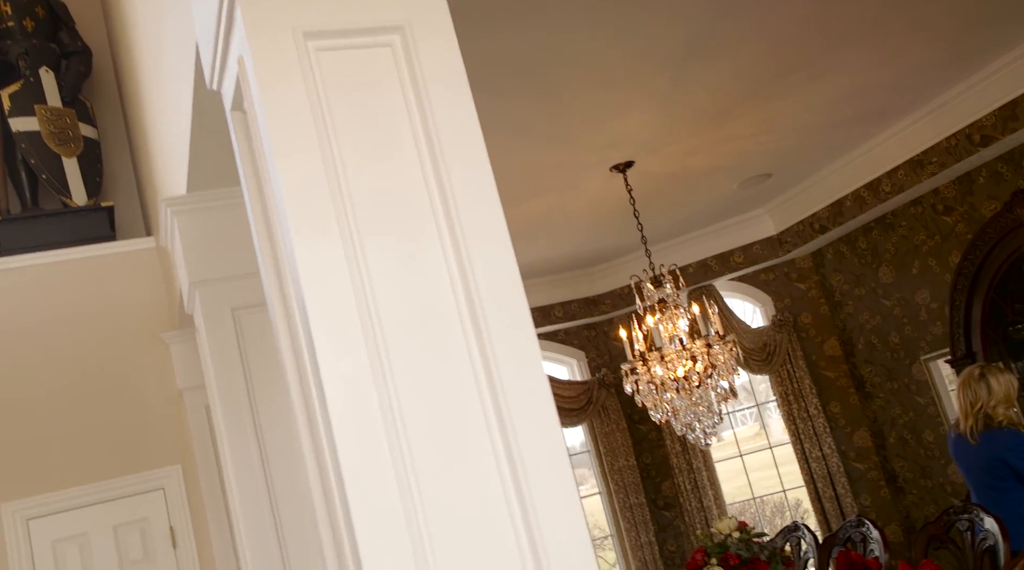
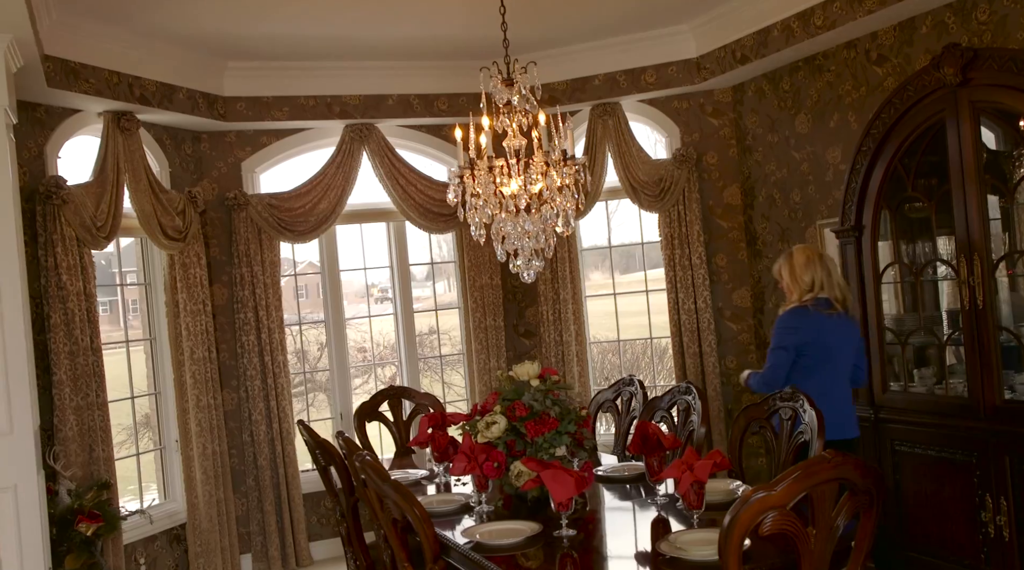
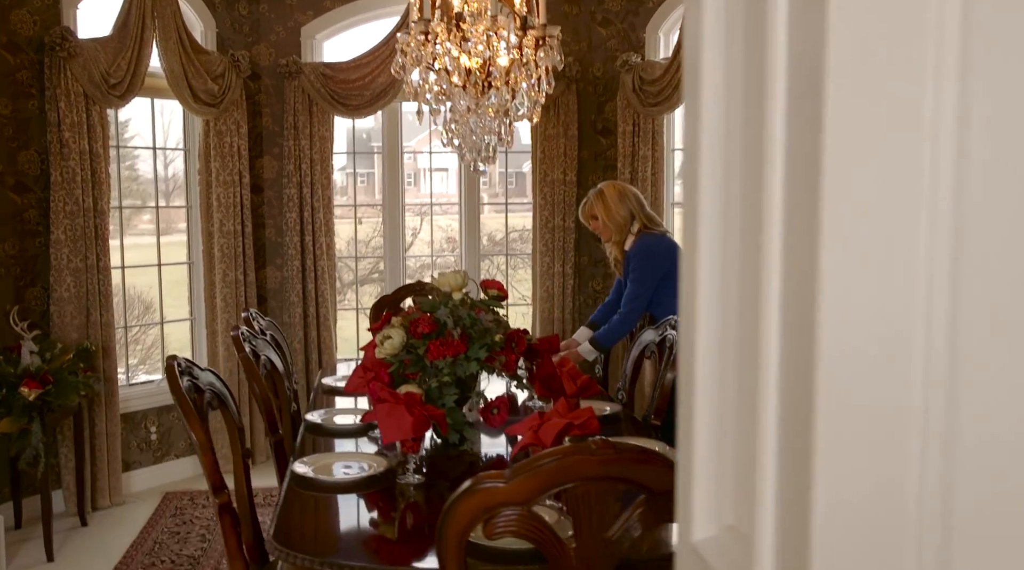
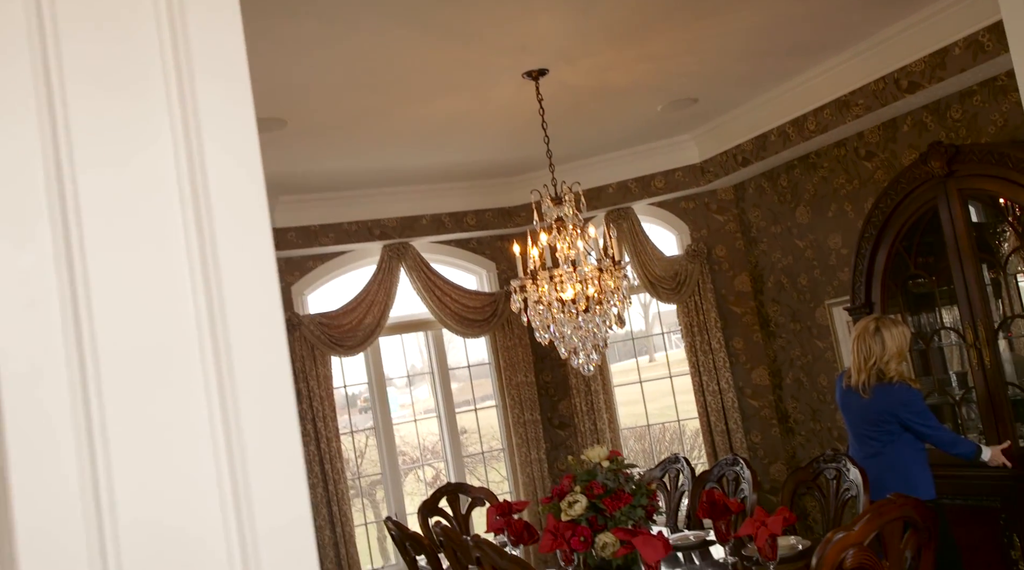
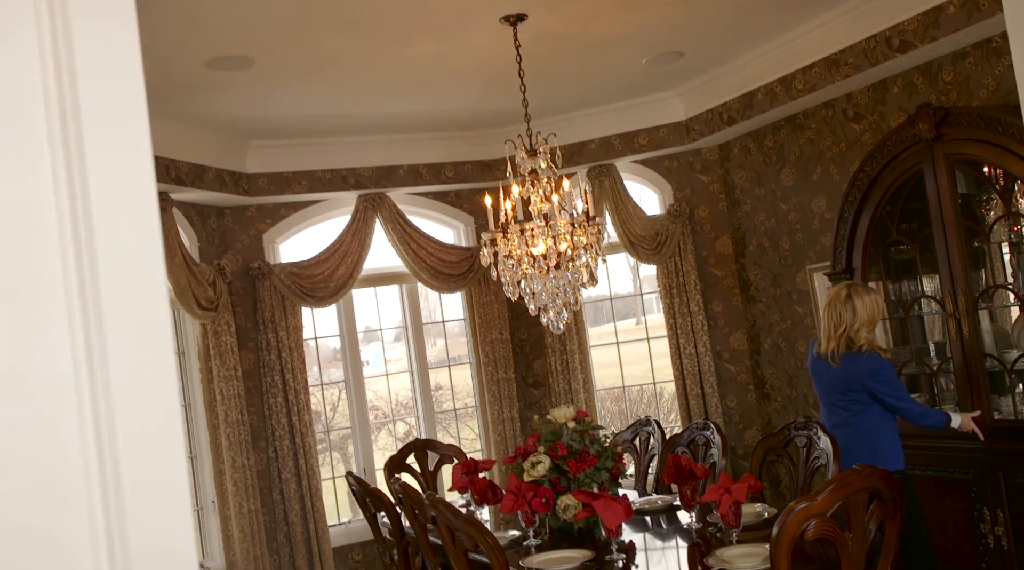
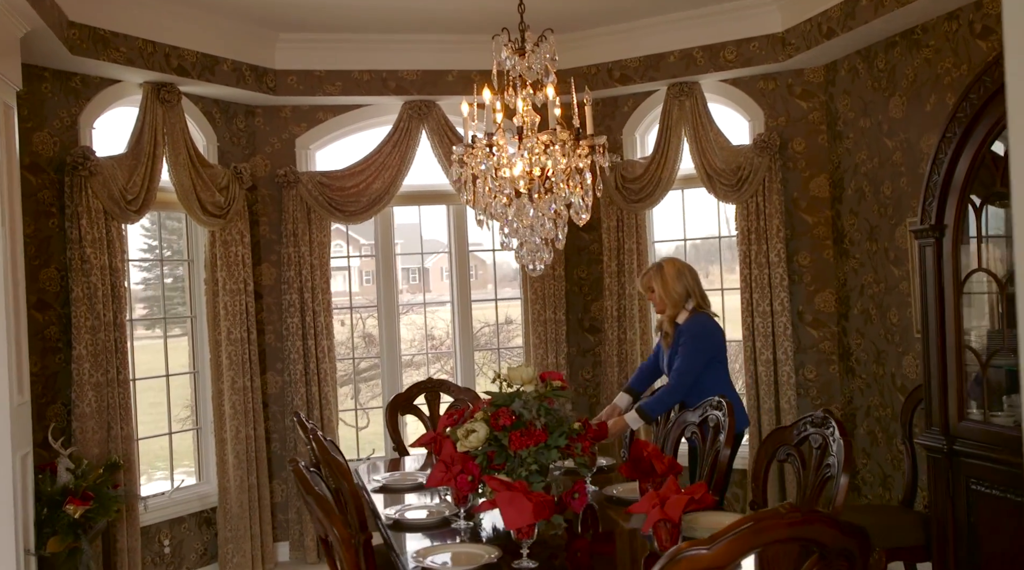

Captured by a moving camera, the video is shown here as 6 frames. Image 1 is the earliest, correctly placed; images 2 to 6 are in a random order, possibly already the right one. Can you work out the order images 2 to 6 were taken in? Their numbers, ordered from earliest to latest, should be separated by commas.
4, 5, 2, 6, 3
